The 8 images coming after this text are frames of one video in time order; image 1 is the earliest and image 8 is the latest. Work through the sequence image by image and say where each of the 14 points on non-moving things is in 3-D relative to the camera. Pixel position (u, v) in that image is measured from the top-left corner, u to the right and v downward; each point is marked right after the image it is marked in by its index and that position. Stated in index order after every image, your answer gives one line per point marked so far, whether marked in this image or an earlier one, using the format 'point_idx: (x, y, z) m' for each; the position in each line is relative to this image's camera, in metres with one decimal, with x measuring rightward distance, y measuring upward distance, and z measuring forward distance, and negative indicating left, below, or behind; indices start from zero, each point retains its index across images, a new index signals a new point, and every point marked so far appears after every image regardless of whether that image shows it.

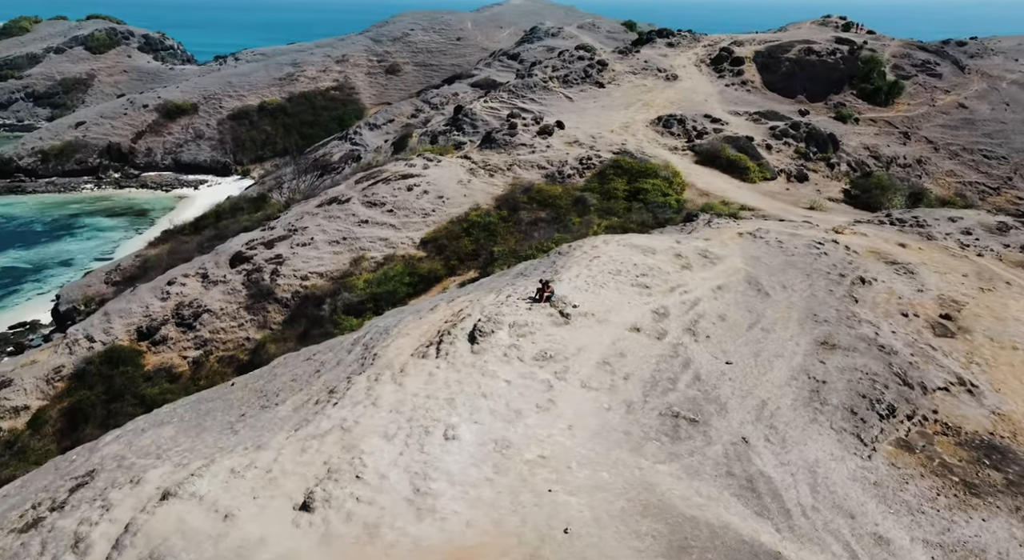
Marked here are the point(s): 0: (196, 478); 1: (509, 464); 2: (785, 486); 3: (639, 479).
0: (-3.8, -2.4, +8.0) m
1: (-0.1, -2.2, +7.8) m
2: (+3.6, -2.7, +9.0) m
3: (+1.4, -2.3, +7.9) m
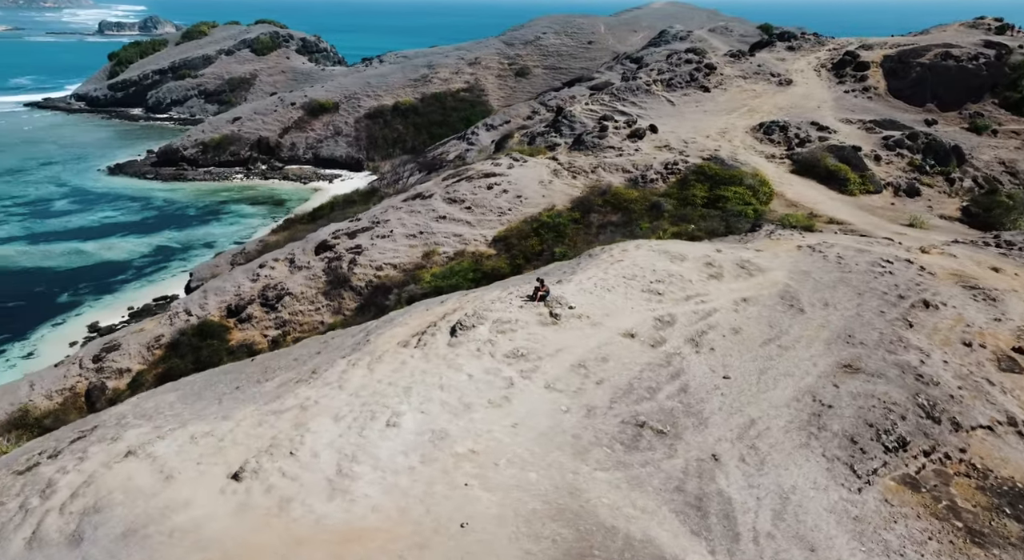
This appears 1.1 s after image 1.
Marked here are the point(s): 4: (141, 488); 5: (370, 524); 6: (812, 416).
0: (-4.6, -2.1, +8.6) m
1: (-0.9, -2.1, +7.9) m
2: (+2.9, -2.9, +8.4) m
3: (+0.6, -2.3, +7.7) m
4: (-4.3, -2.4, +7.8) m
5: (-1.5, -2.5, +6.8) m
6: (+4.6, -2.1, +10.4) m
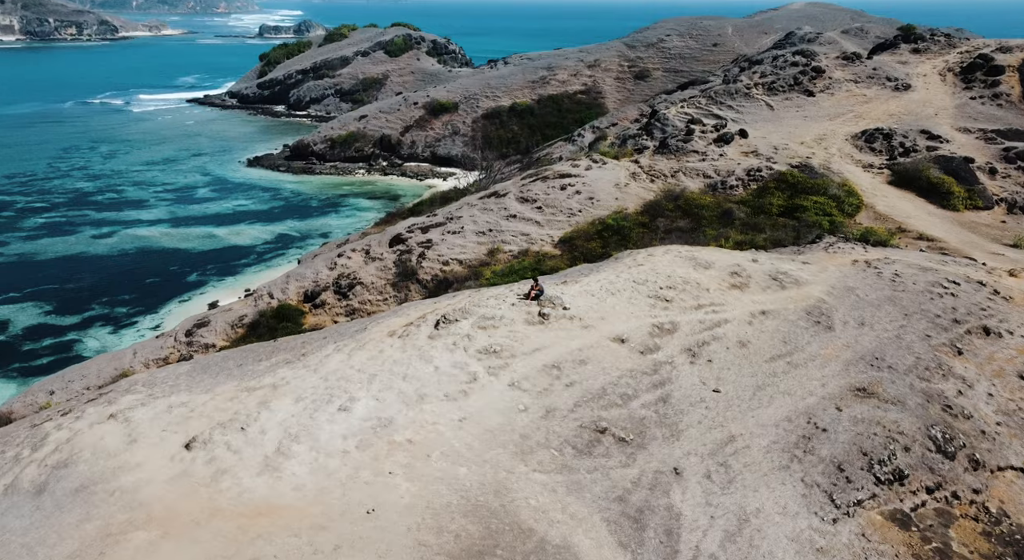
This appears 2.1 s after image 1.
0: (-5.2, -1.8, +9.3) m
1: (-1.7, -1.9, +8.0) m
2: (+2.1, -3.0, +8.1) m
3: (-0.2, -2.3, +7.7) m
4: (-5.0, -2.1, +8.4) m
5: (-2.4, -2.3, +7.0) m
6: (+4.2, -2.3, +9.8) m
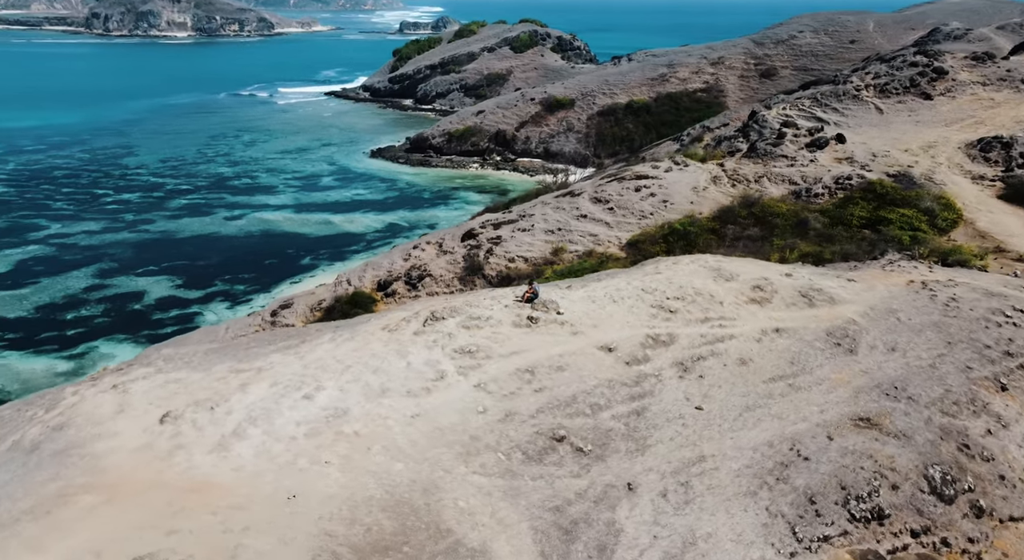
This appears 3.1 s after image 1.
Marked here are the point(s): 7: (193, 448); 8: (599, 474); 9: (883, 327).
0: (-5.7, -1.5, +10.1) m
1: (-2.4, -1.9, +8.4) m
2: (+1.3, -3.1, +7.9) m
3: (-1.0, -2.3, +7.9) m
4: (-5.7, -1.8, +9.2) m
5: (-3.3, -2.2, +7.5) m
6: (+3.7, -2.6, +9.3) m
7: (-3.9, -2.0, +8.2) m
8: (+1.1, -2.5, +8.8) m
9: (+7.5, -1.0, +13.5) m
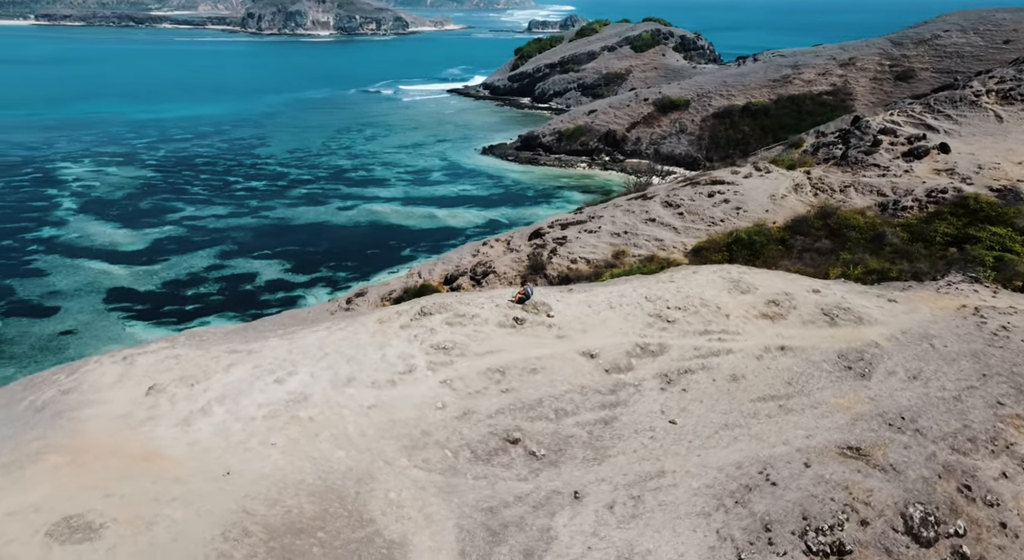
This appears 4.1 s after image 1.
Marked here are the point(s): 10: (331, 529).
0: (-6.0, -1.2, +11.0) m
1: (-3.0, -1.8, +8.8) m
2: (+0.5, -3.2, +7.8) m
3: (-1.8, -2.3, +8.1) m
4: (-6.2, -1.5, +10.1) m
5: (-4.0, -2.0, +8.1) m
6: (+3.0, -2.7, +8.9) m
7: (-4.6, -1.8, +8.8) m
8: (+0.4, -2.6, +8.8) m
9: (+7.5, -1.4, +12.6) m
10: (-1.9, -2.7, +7.2) m
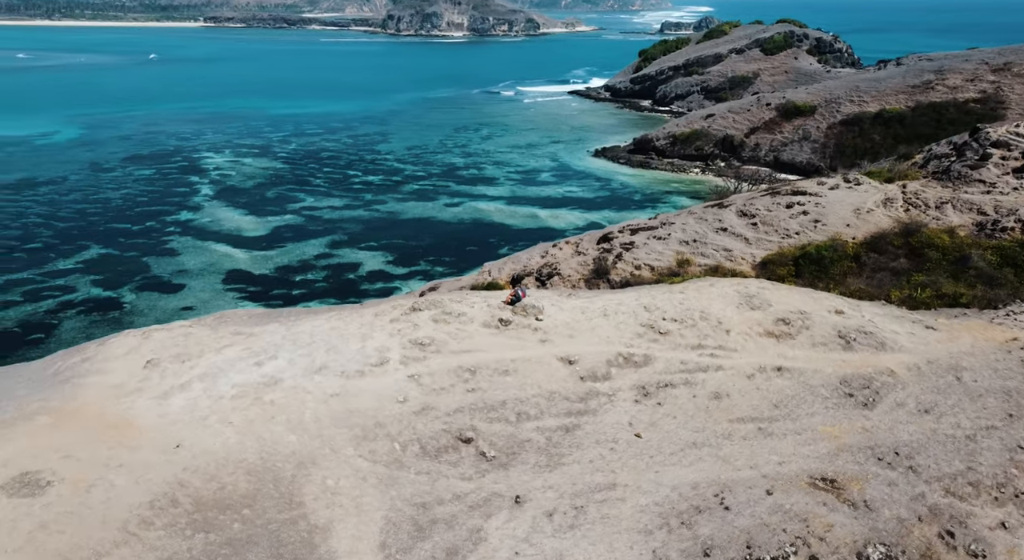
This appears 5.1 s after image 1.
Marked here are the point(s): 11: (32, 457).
0: (-6.3, -0.9, +11.9) m
1: (-3.7, -1.6, +9.3) m
2: (-0.4, -3.2, +7.9) m
3: (-2.5, -2.2, +8.5) m
4: (-6.6, -1.2, +11.1) m
5: (-4.8, -1.8, +8.8) m
6: (+2.3, -2.9, +8.6) m
7: (-5.2, -1.6, +9.5) m
8: (-0.3, -2.6, +8.9) m
9: (+7.2, -1.8, +11.6) m
10: (-2.8, -2.6, +7.6) m
11: (-5.6, -2.1, +7.9) m
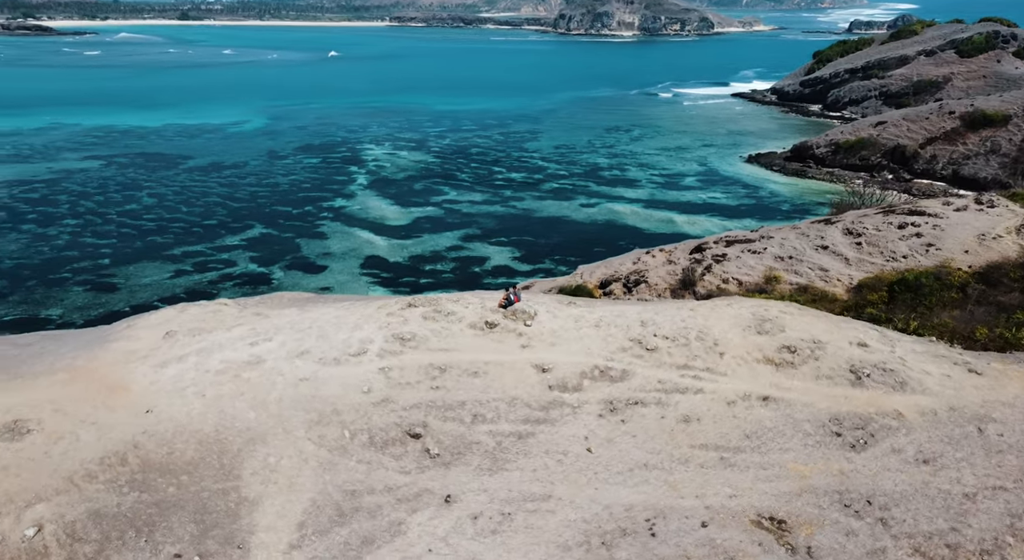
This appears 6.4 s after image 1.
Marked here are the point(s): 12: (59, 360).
0: (-6.4, -0.5, +13.2) m
1: (-4.3, -1.4, +10.2) m
2: (-1.5, -3.2, +8.2) m
3: (-3.4, -2.0, +9.2) m
4: (-6.8, -0.8, +12.4) m
5: (-5.5, -1.5, +9.9) m
6: (+1.3, -3.1, +8.5) m
7: (-5.7, -1.3, +10.7) m
8: (-1.1, -2.7, +9.2) m
9: (+6.8, -2.4, +10.5) m
10: (-3.9, -2.4, +8.4) m
11: (-6.5, -1.7, +9.2) m
12: (-7.5, -1.3, +11.1) m
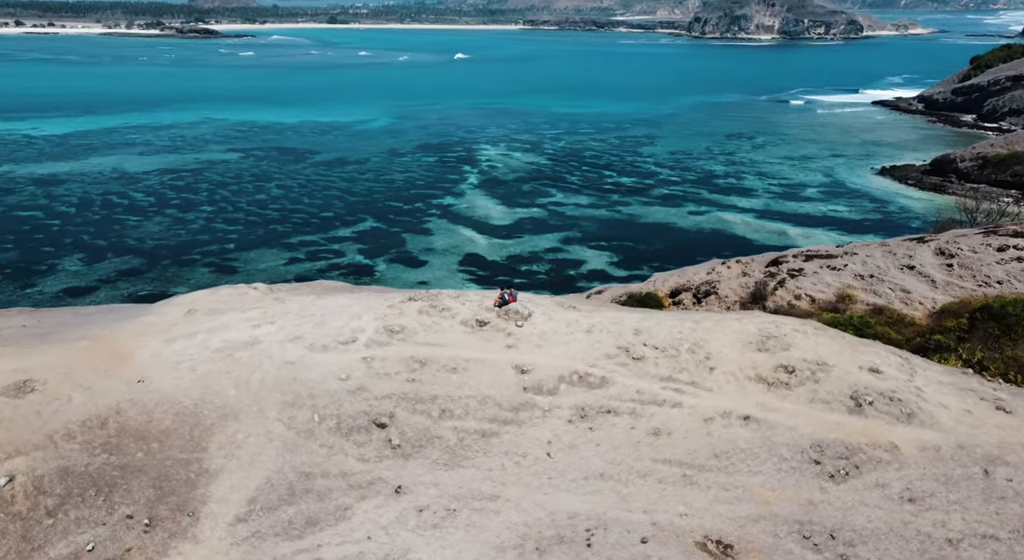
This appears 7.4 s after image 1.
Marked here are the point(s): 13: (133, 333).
0: (-6.3, -0.2, +14.2) m
1: (-4.7, -1.2, +10.9) m
2: (-2.3, -3.1, +8.6) m
3: (-4.0, -1.8, +9.8) m
4: (-6.8, -0.4, +13.5) m
5: (-6.0, -1.2, +10.8) m
6: (+0.5, -3.2, +8.4) m
7: (-6.0, -1.0, +11.6) m
8: (-1.8, -2.6, +9.4) m
9: (+6.3, -2.8, +9.7) m
10: (-4.6, -2.2, +9.0) m
11: (-7.0, -1.3, +10.2) m
12: (-7.7, -0.9, +12.2) m
13: (-6.6, -1.0, +11.7) m
